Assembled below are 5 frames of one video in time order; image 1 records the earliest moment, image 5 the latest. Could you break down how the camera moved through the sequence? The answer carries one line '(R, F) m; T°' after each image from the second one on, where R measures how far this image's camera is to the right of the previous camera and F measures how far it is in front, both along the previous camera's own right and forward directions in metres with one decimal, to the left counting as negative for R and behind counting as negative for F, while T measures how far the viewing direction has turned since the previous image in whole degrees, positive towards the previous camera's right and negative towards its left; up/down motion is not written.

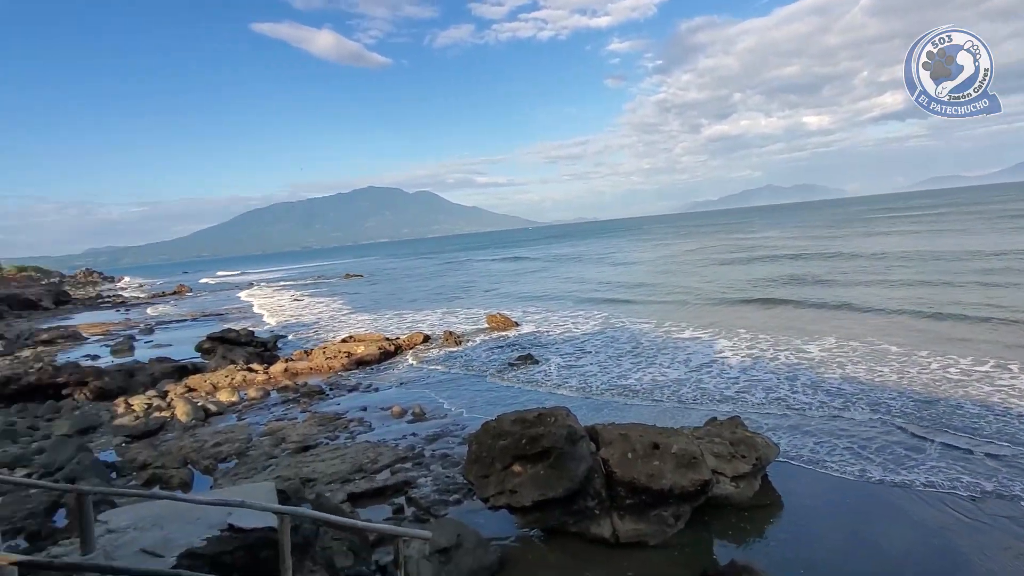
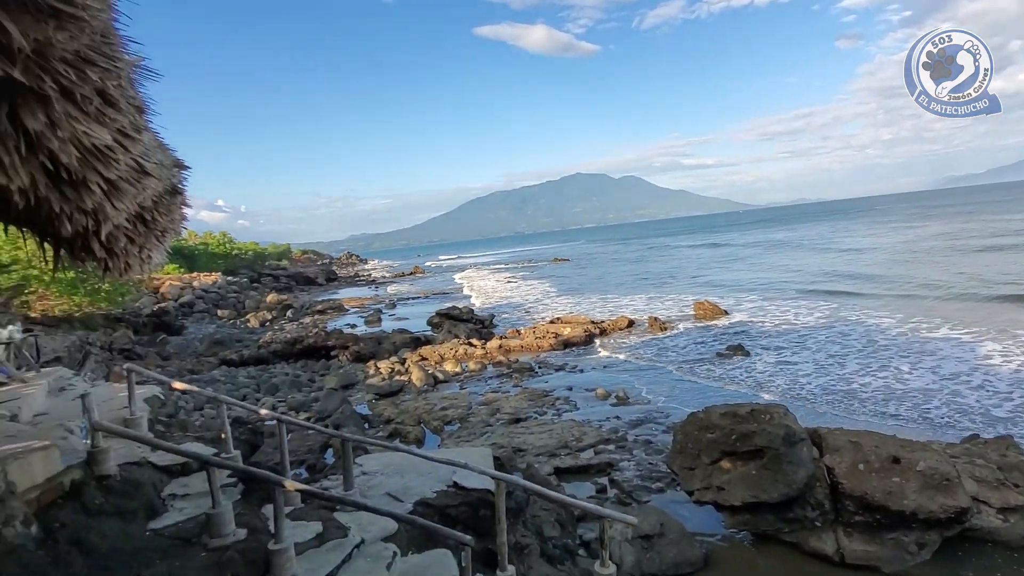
(+0.5, -0.2) m; -20°
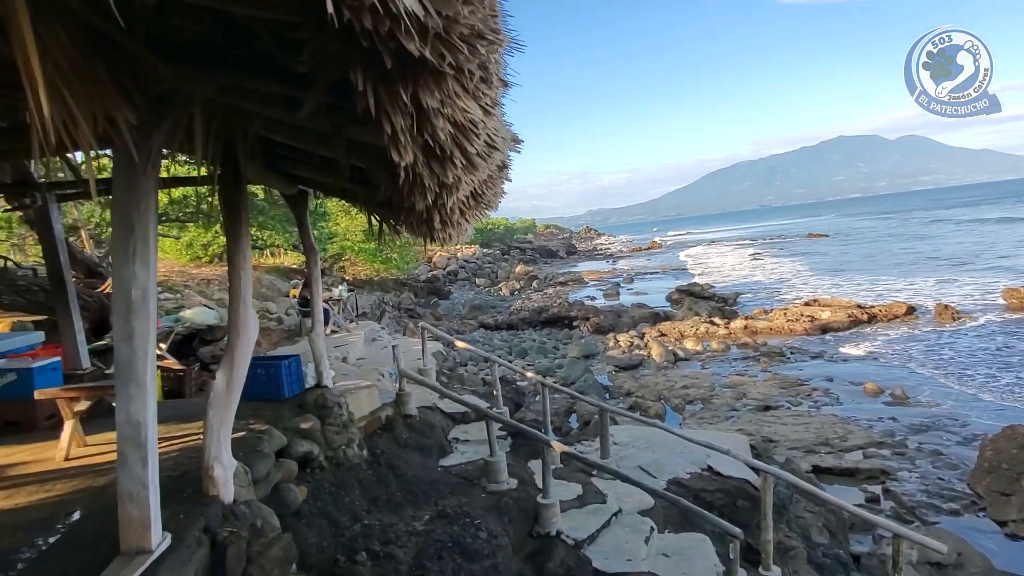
(-0.4, 0.0) m; -23°
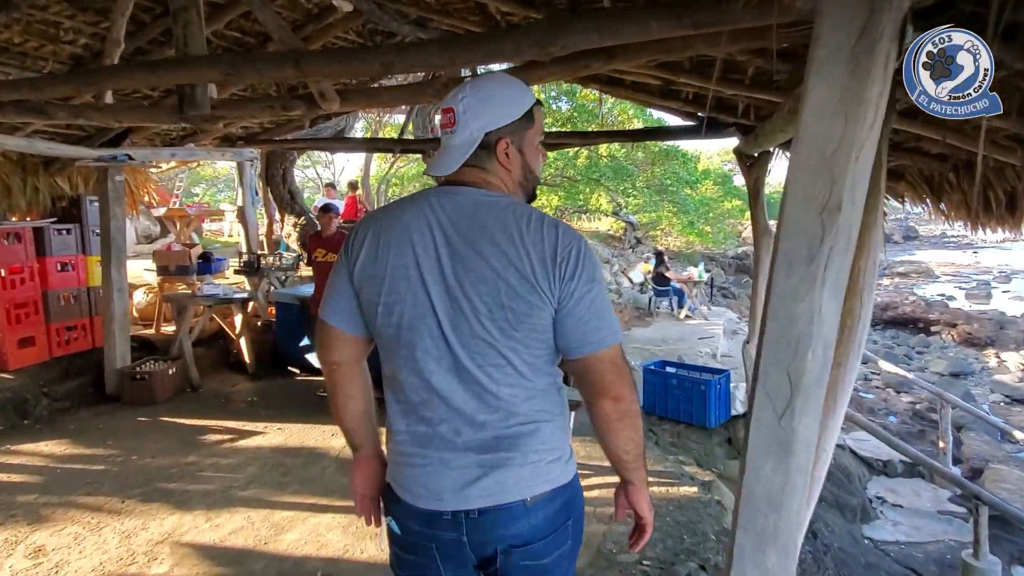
(-1.8, +1.4) m; -28°
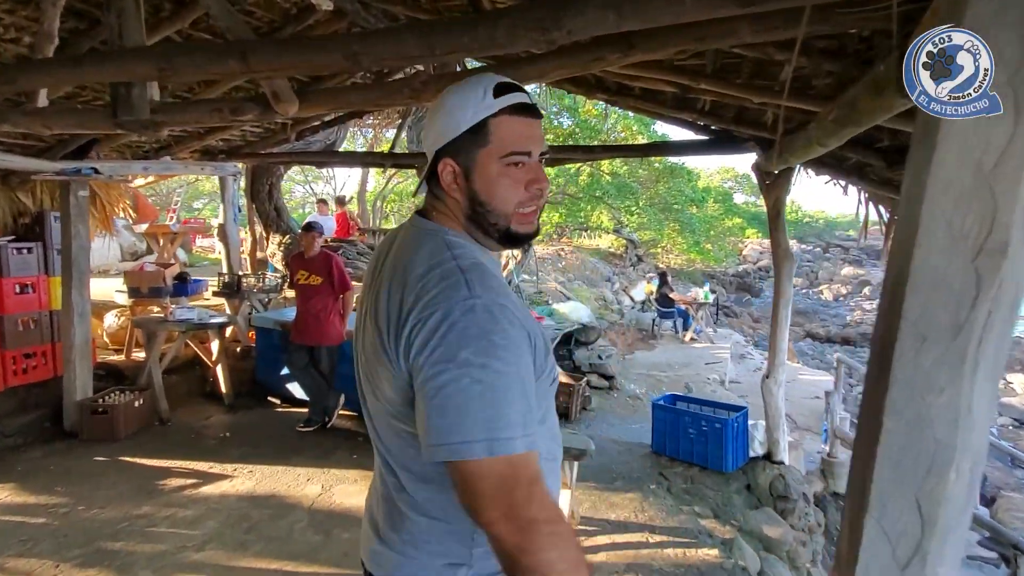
(0.0, +0.4) m; 0°
